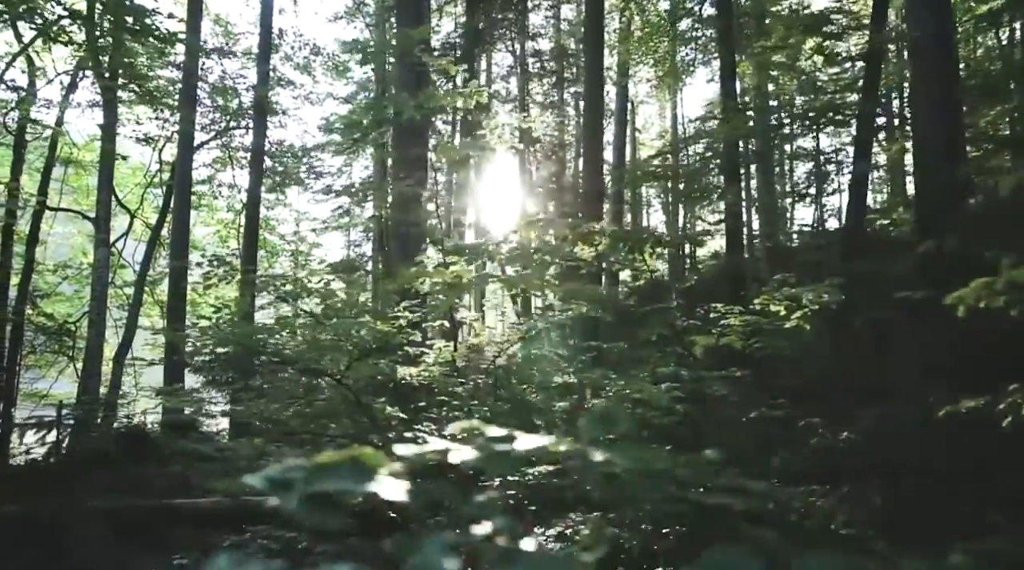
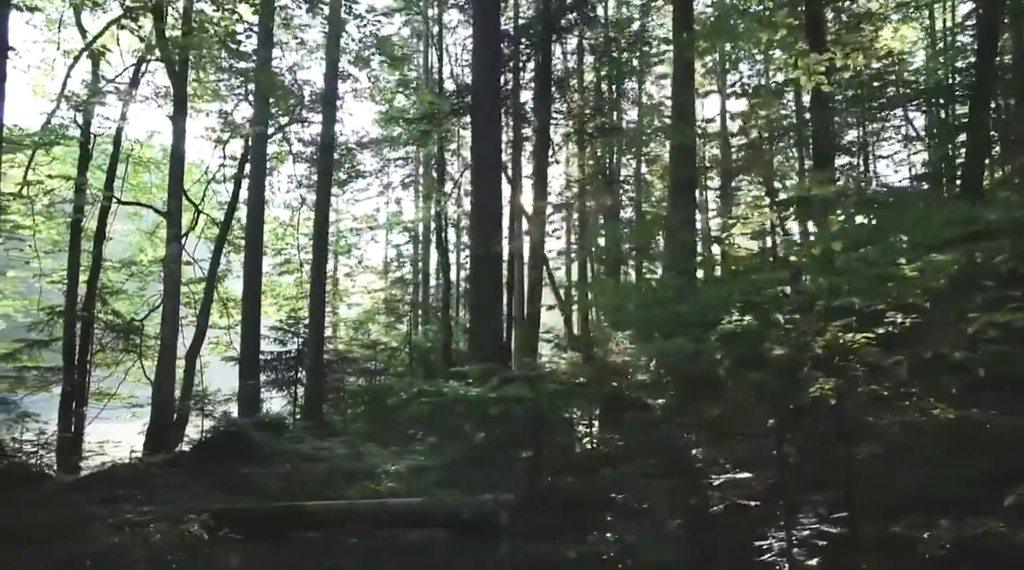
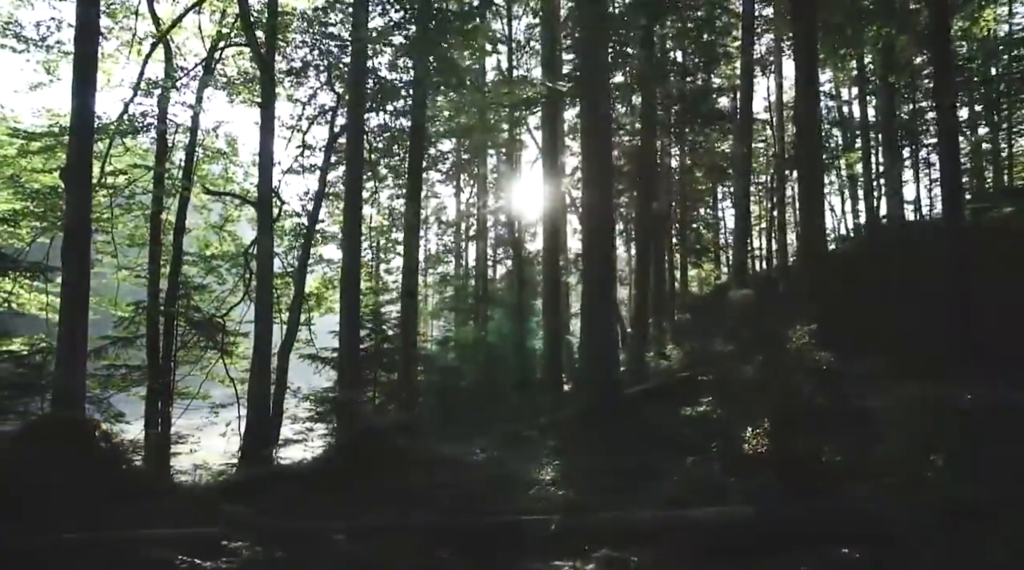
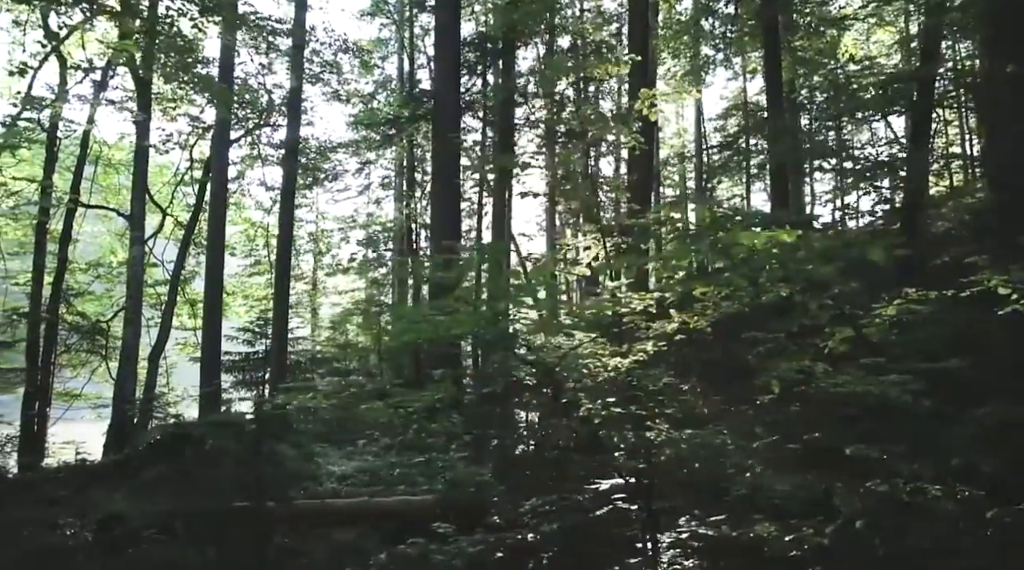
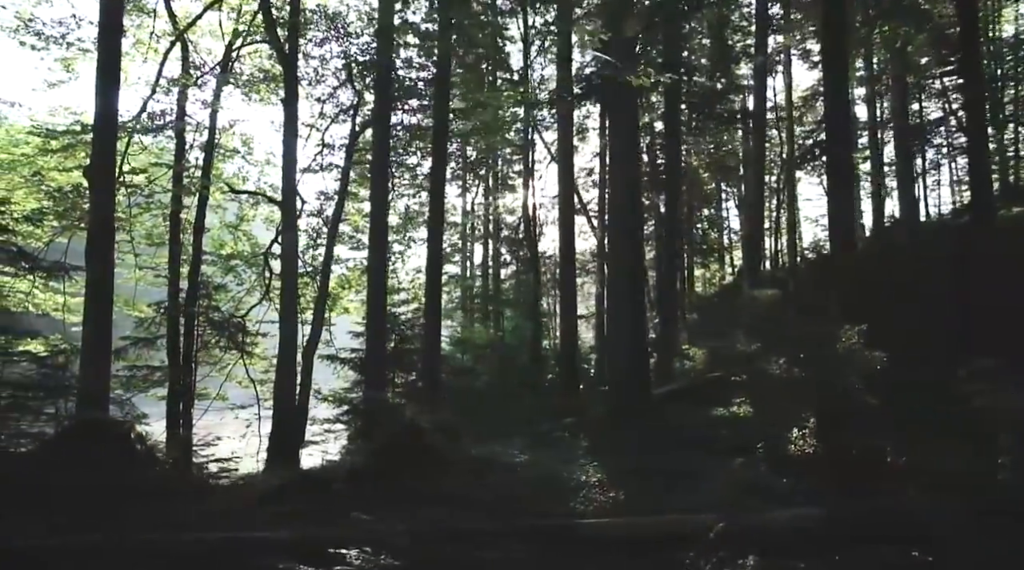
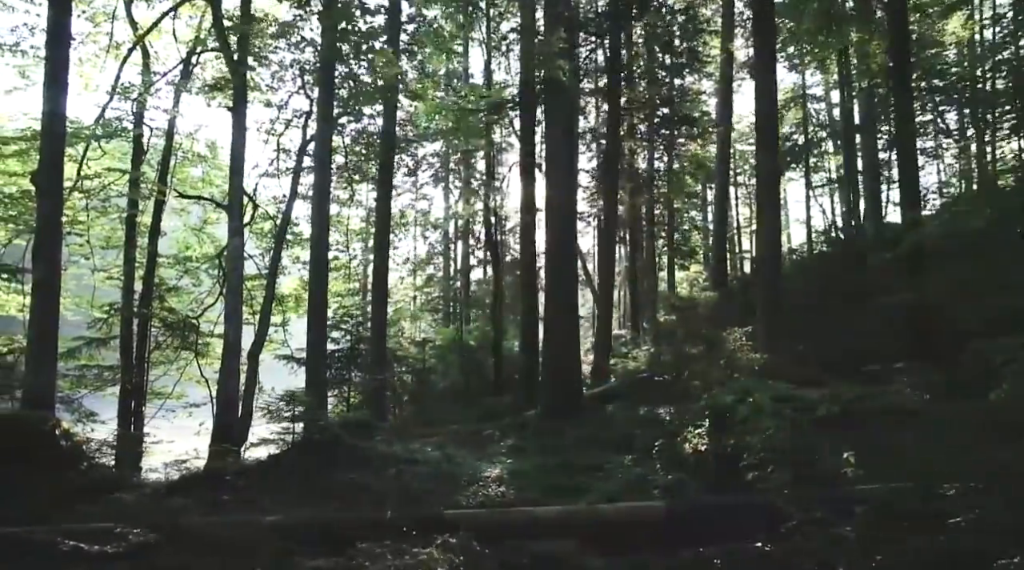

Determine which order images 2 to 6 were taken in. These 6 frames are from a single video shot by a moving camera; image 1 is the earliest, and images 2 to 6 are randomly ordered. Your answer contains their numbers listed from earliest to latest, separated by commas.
4, 2, 6, 3, 5
